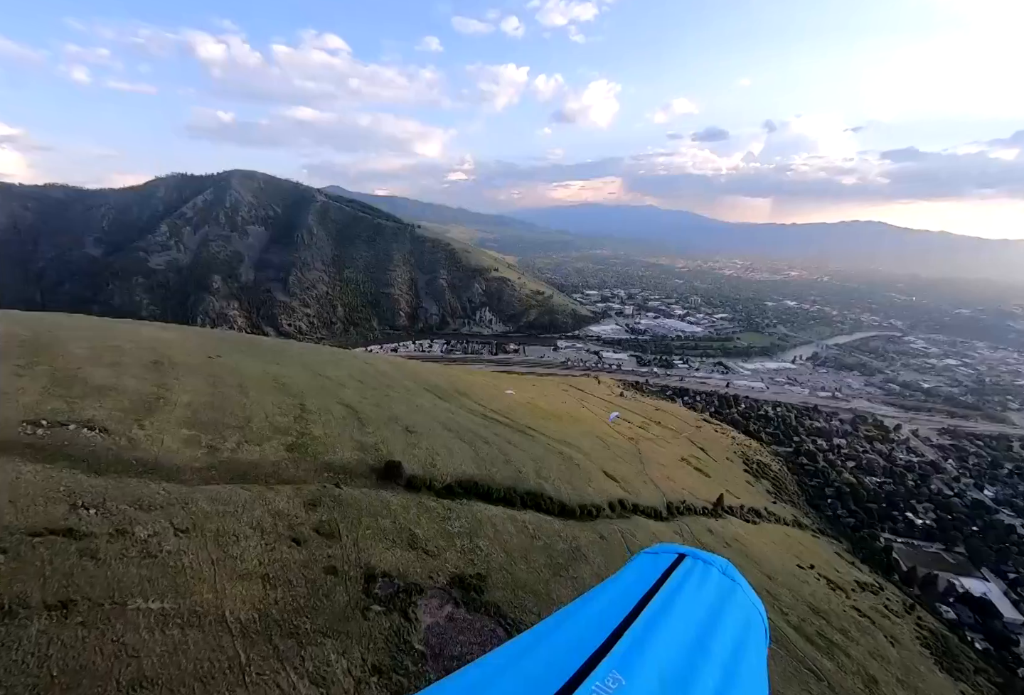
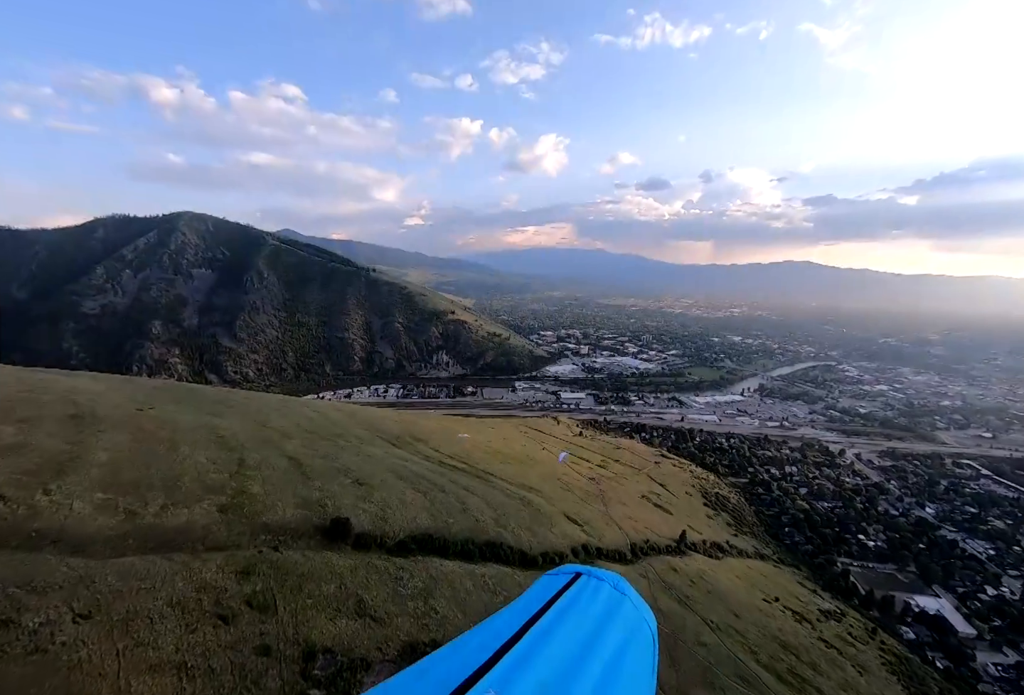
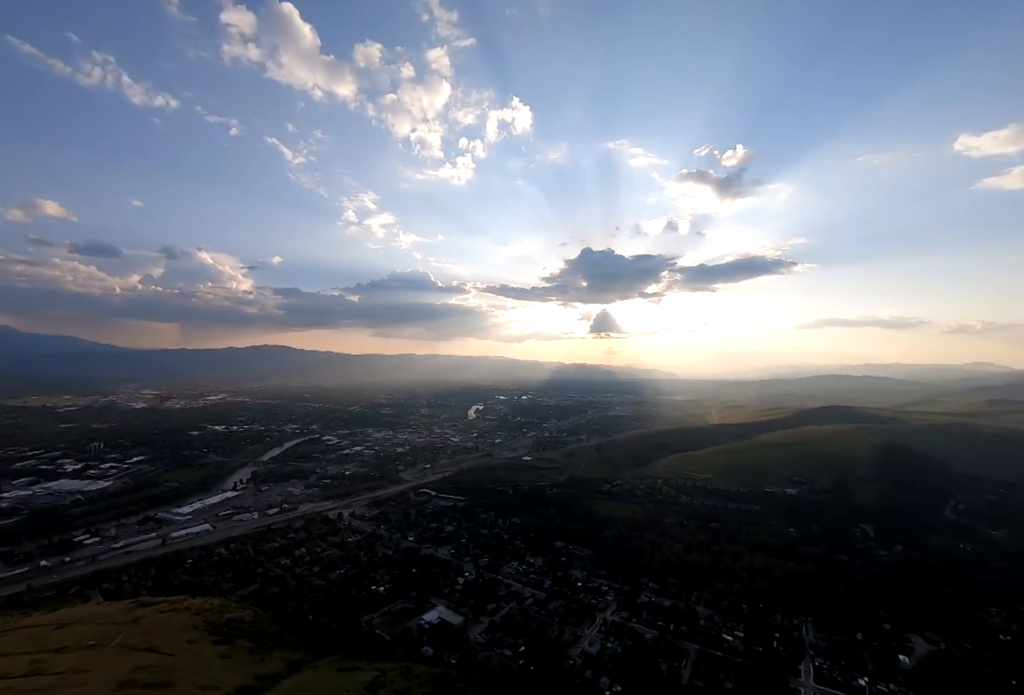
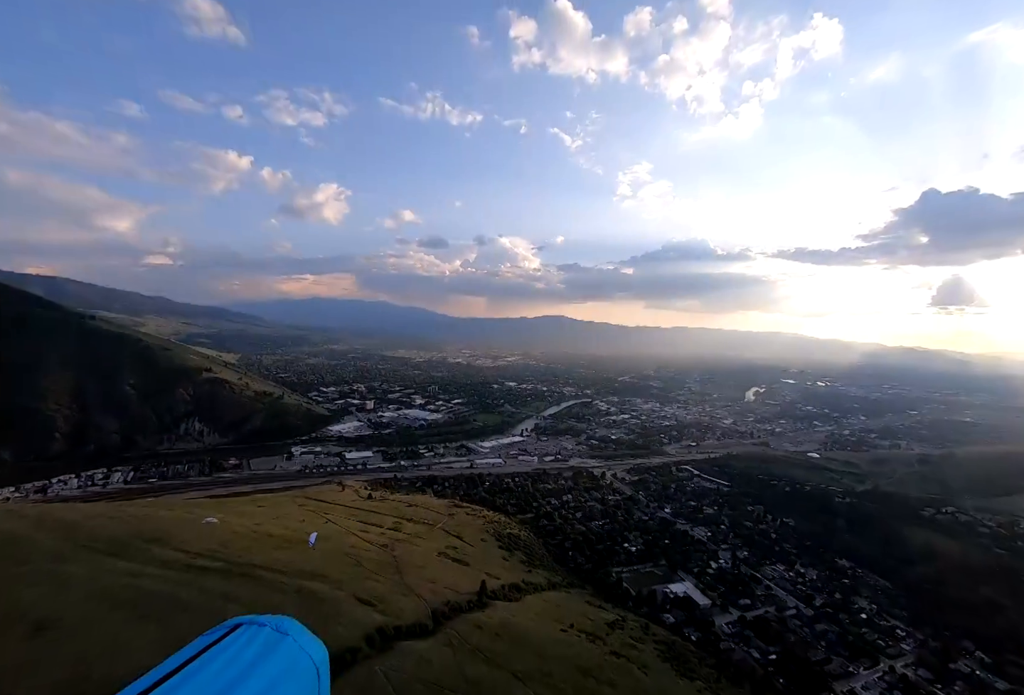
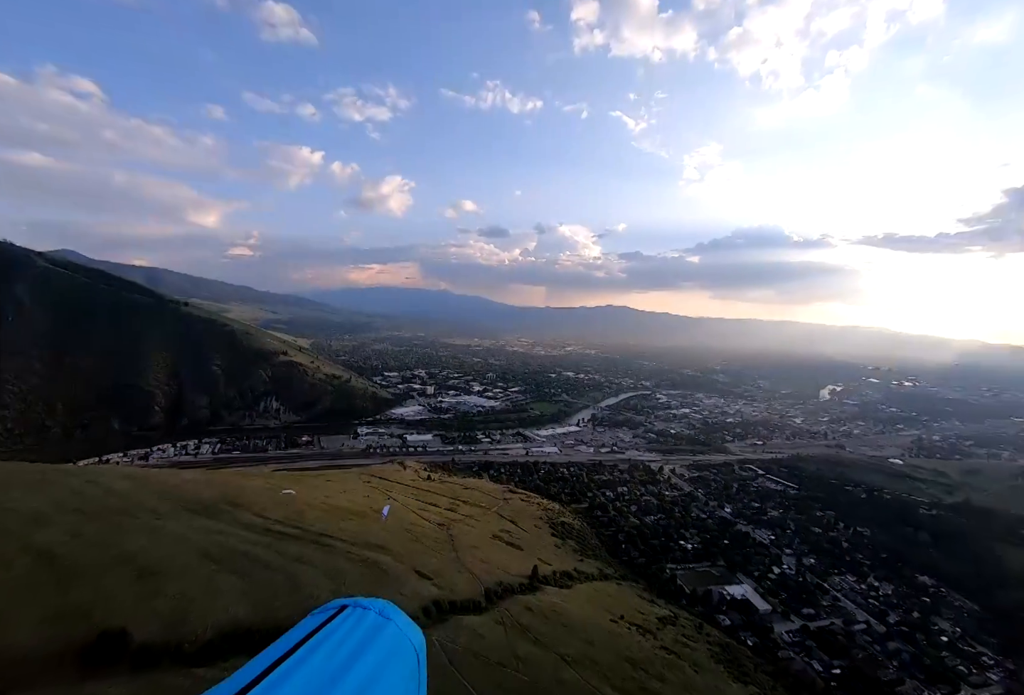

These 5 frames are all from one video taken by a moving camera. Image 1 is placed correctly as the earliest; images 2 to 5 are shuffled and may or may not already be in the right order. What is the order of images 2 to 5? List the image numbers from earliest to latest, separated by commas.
2, 5, 4, 3
